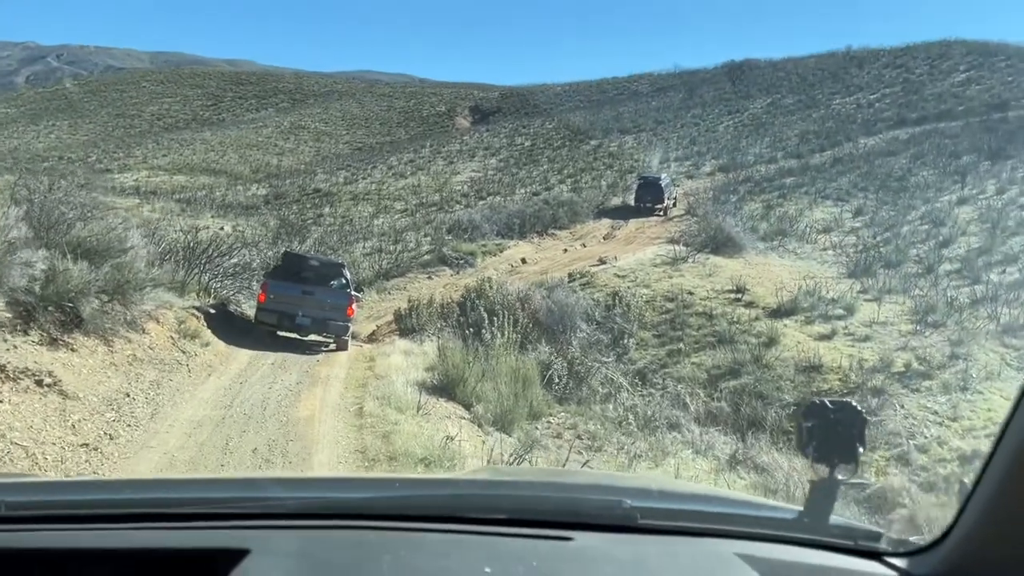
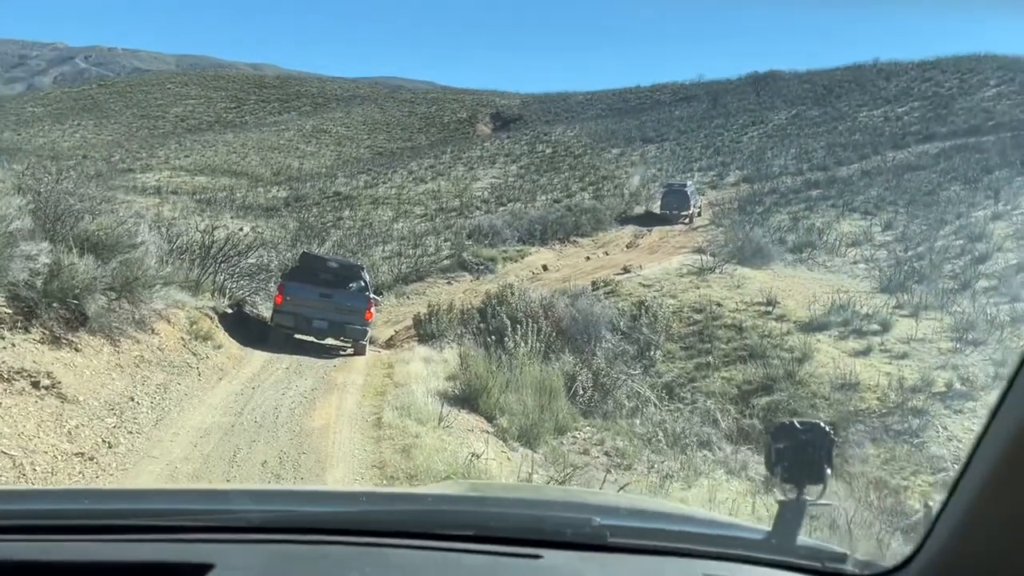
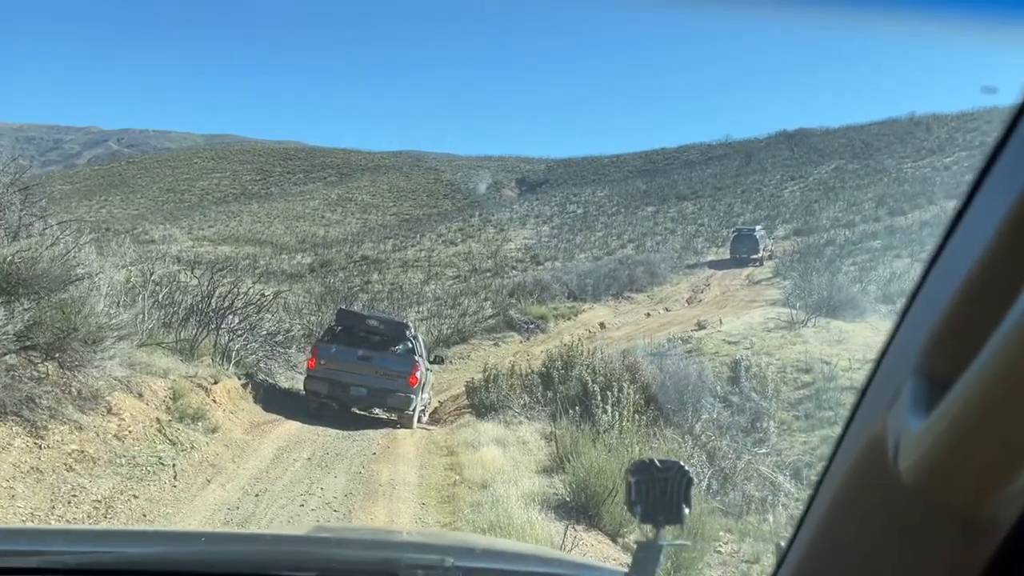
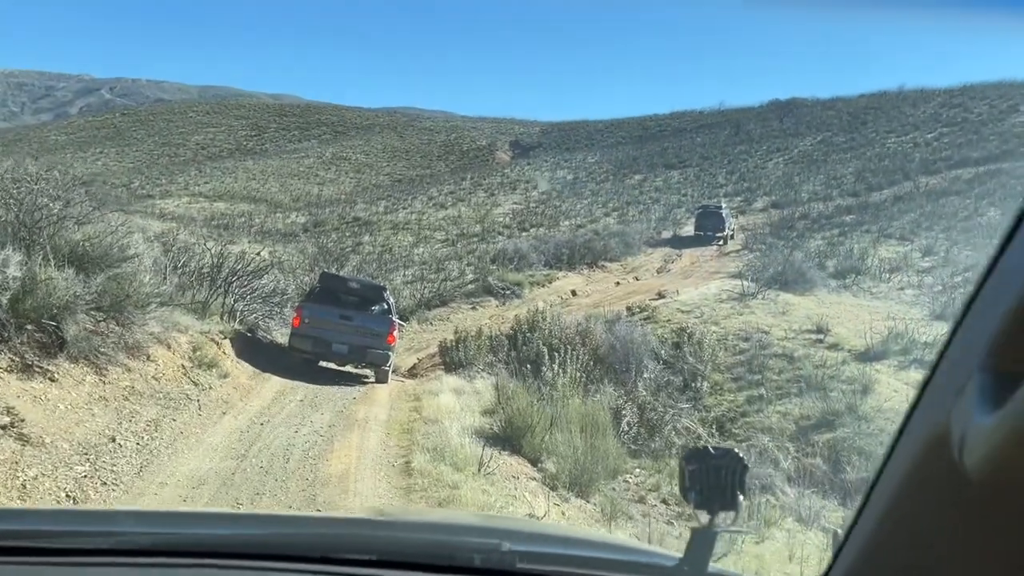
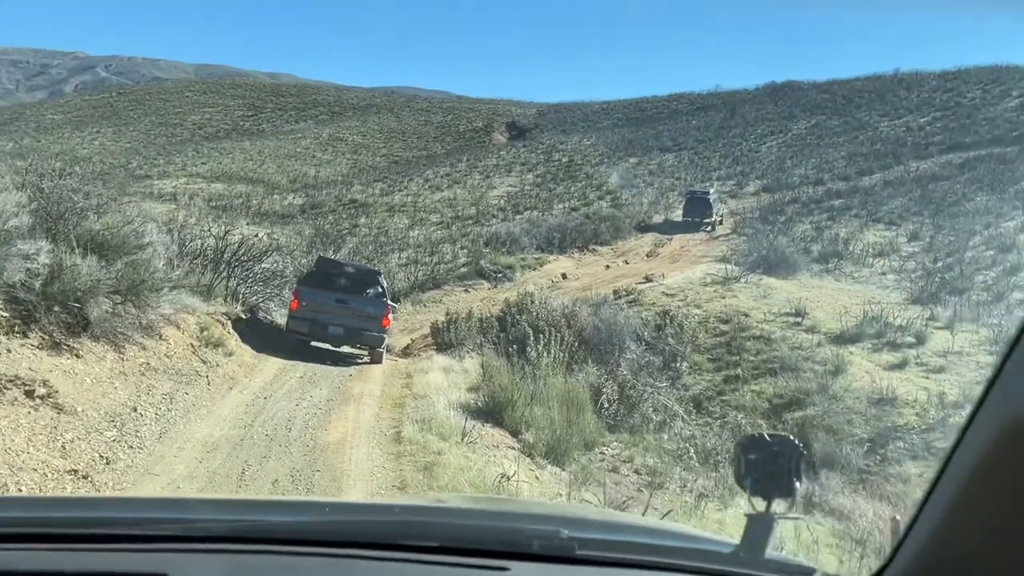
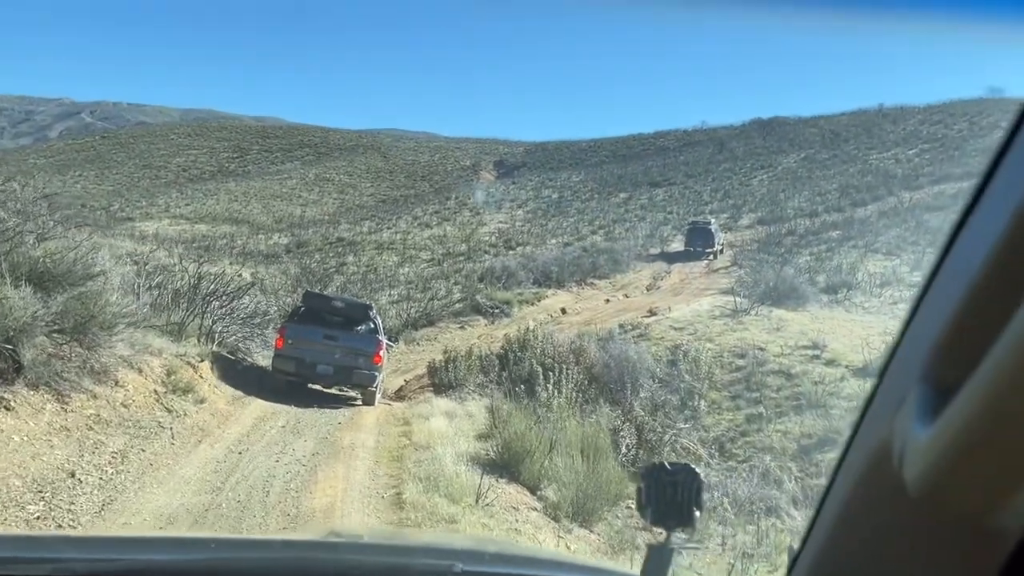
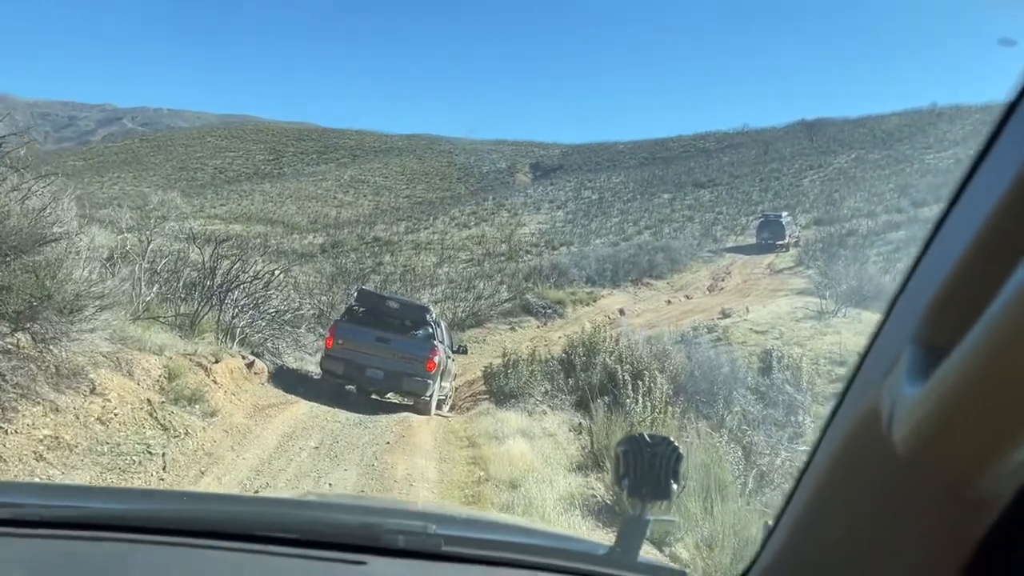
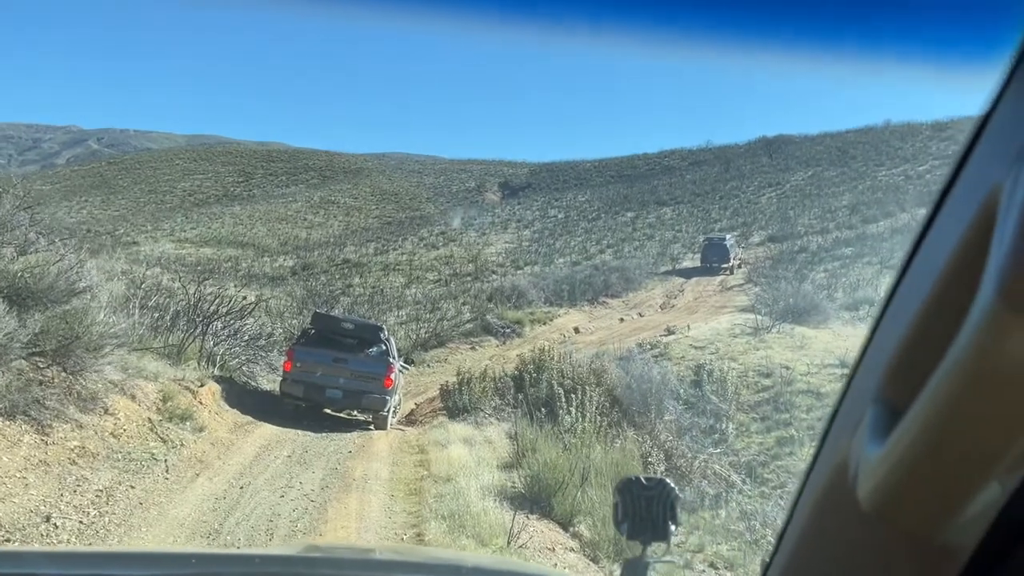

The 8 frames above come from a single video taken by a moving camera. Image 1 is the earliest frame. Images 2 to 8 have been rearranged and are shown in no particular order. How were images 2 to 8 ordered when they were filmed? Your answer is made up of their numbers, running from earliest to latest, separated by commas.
2, 5, 4, 6, 8, 3, 7
